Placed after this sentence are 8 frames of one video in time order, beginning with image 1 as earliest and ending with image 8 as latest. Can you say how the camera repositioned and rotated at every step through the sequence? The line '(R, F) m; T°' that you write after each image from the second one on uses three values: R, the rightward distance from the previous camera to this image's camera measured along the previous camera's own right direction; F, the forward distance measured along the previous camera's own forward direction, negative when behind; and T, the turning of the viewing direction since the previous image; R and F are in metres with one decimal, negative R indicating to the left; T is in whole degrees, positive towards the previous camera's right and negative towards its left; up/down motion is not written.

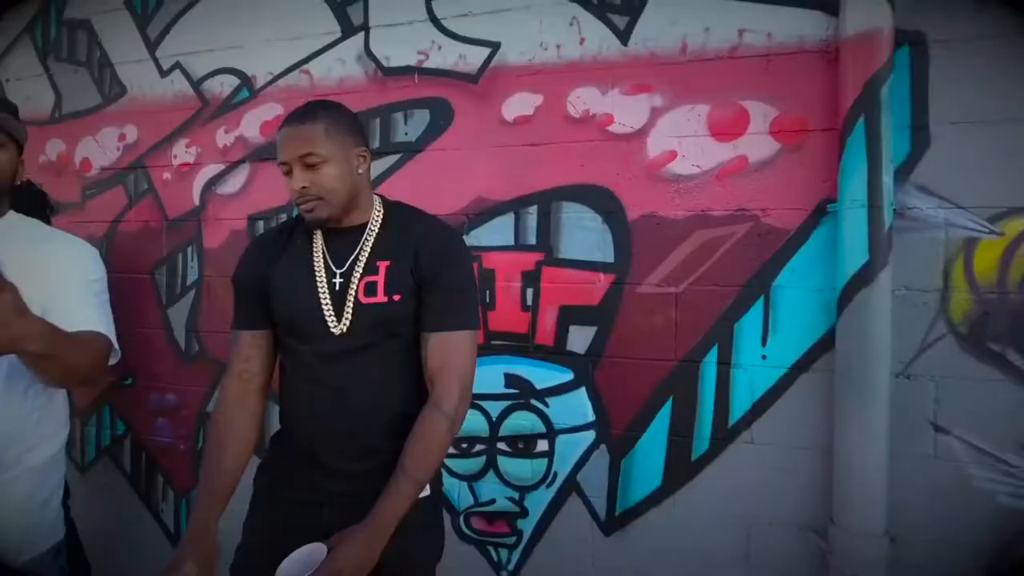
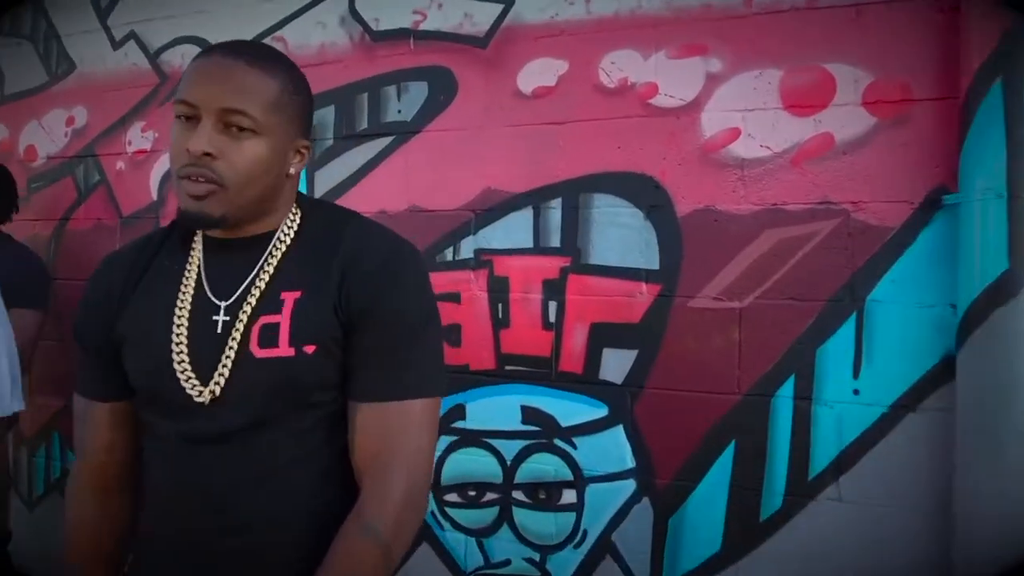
(-0.1, +0.5) m; 0°
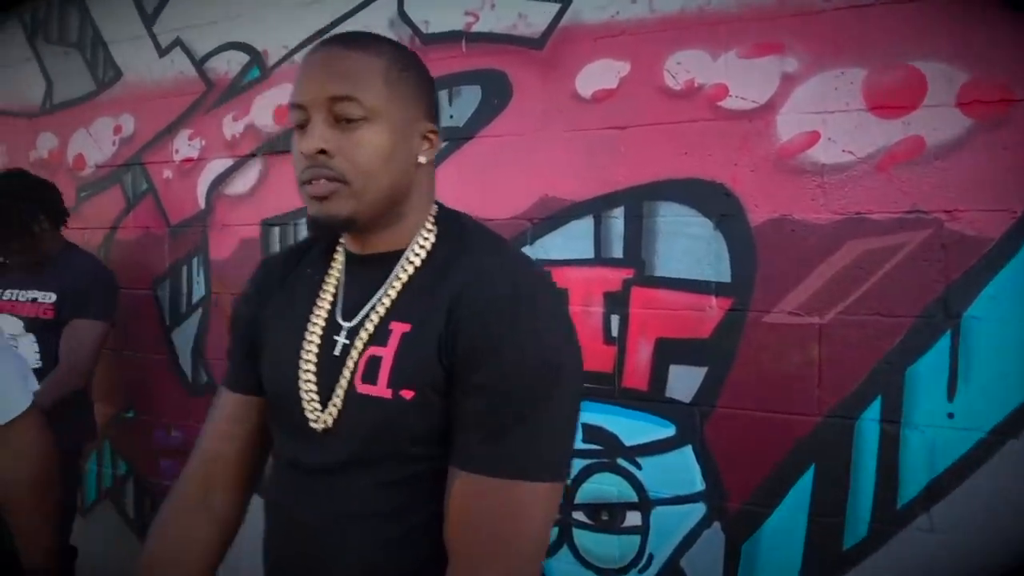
(-0.1, +0.1) m; -3°
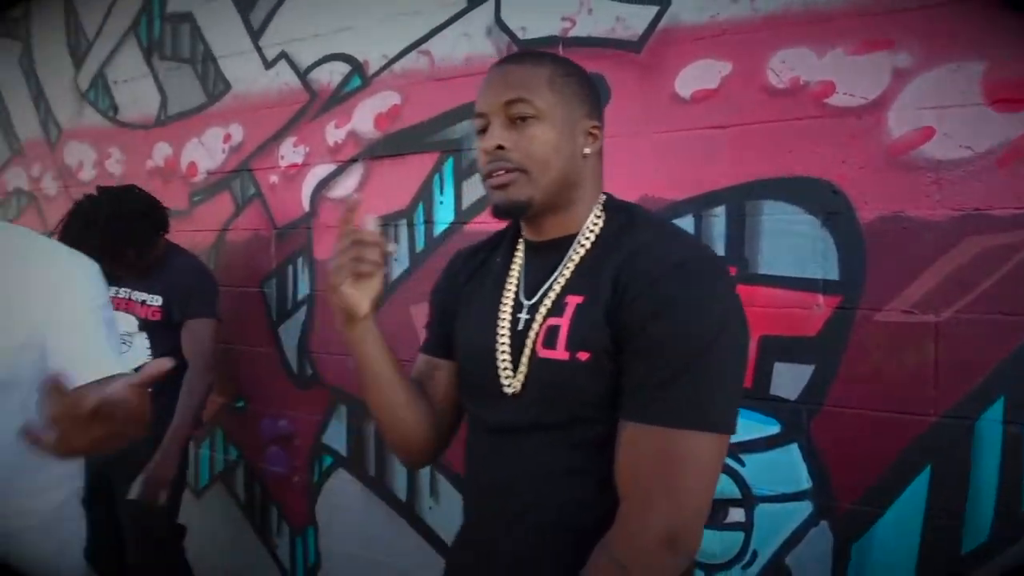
(-0.1, -0.1) m; -5°
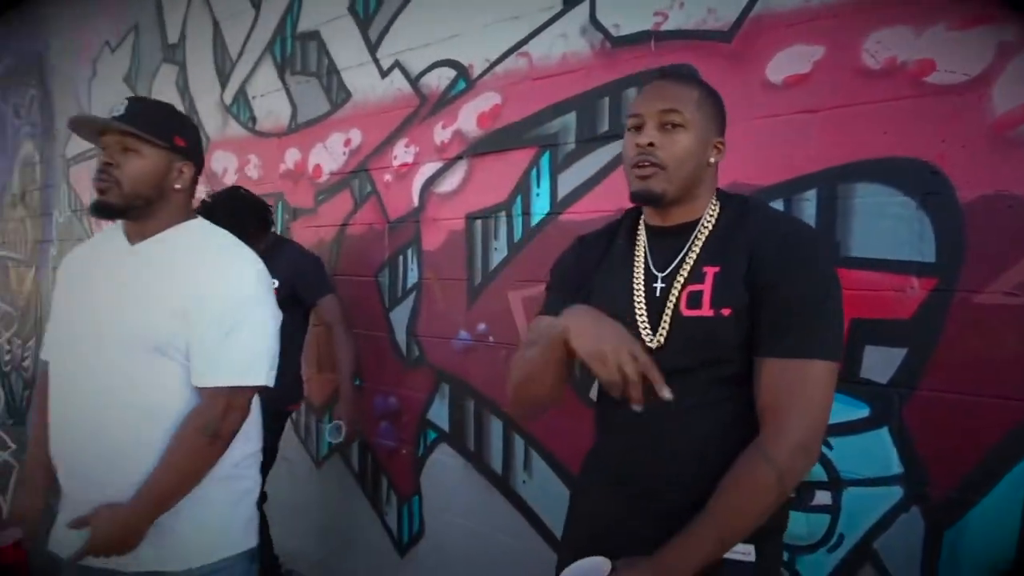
(+0.1, -0.1) m; -9°
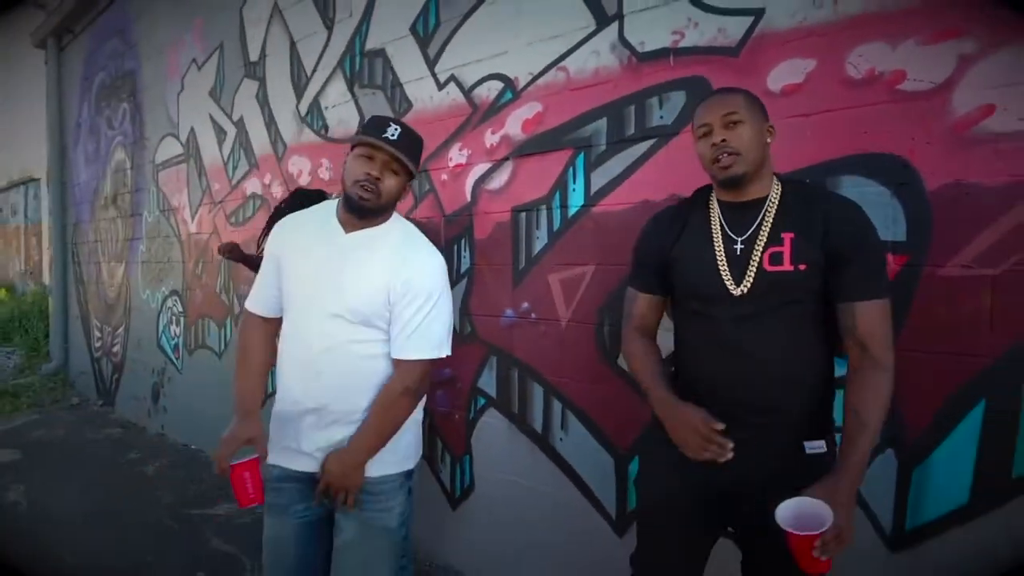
(0.0, -0.4) m; -4°
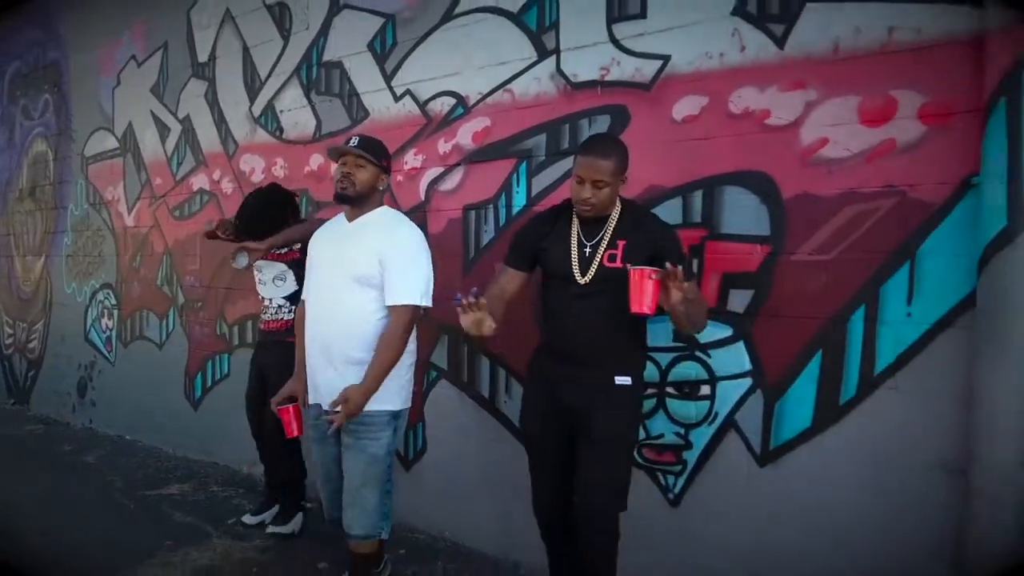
(-0.2, -0.6) m; +8°
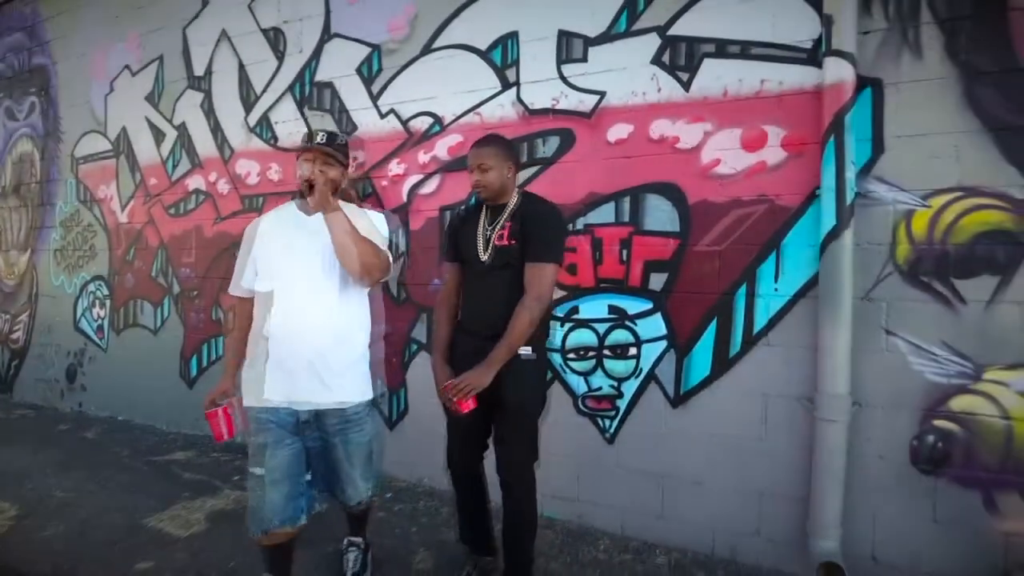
(-0.1, -0.8) m; +4°
